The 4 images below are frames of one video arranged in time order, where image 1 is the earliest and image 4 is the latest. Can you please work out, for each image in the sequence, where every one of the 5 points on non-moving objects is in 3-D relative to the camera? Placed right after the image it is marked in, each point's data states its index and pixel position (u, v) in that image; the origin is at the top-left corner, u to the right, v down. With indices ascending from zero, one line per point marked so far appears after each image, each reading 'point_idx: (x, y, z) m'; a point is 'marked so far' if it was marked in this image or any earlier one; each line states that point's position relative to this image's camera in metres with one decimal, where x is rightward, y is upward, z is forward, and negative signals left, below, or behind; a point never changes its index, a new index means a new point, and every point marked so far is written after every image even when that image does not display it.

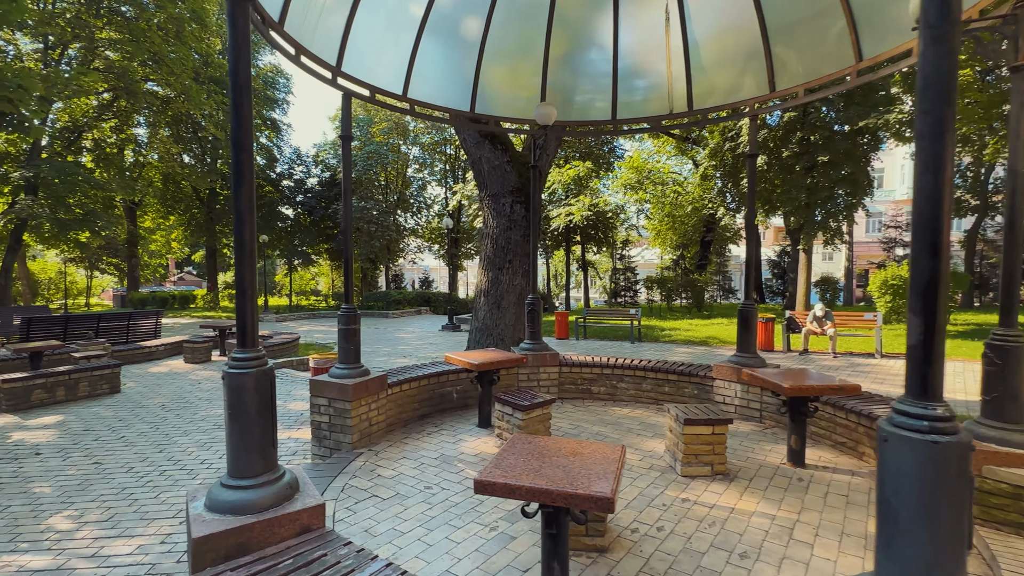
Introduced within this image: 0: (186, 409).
0: (-4.1, -1.5, +6.4) m
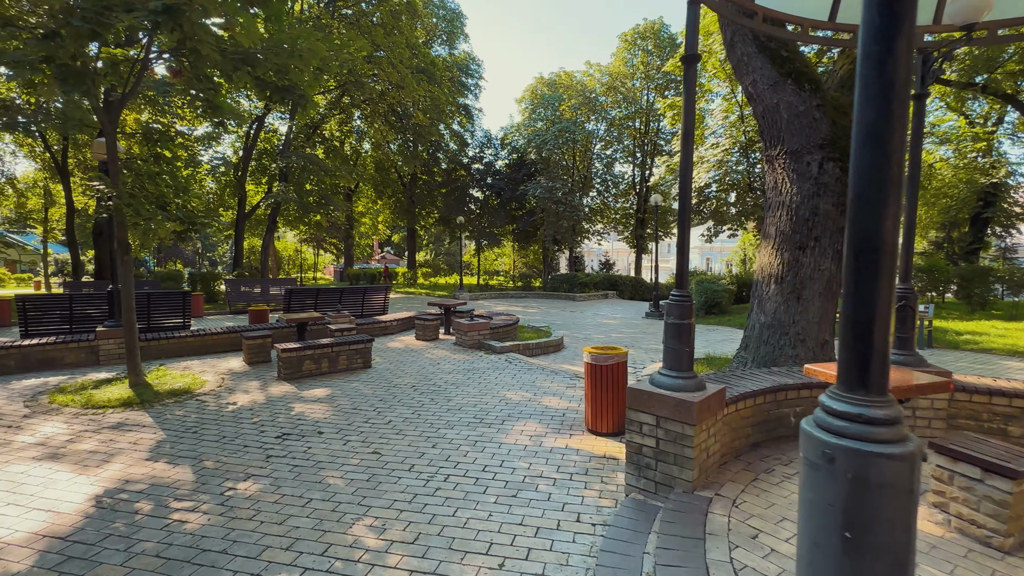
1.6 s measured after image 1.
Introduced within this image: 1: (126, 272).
0: (-0.9, -1.2, +6.0) m
1: (-4.6, +0.2, +6.0) m
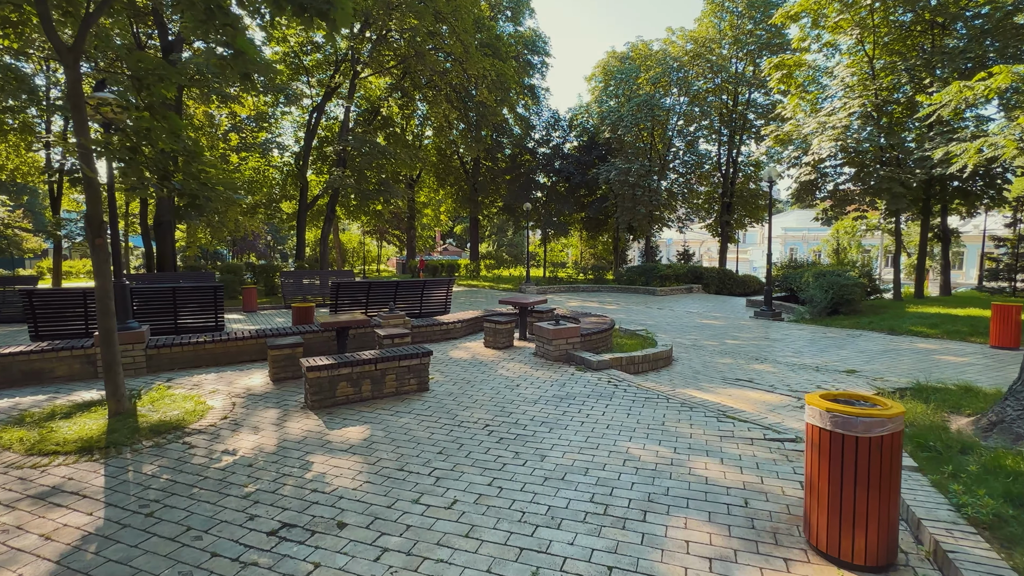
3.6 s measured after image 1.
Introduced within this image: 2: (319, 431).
0: (+0.1, -1.2, +4.0) m
1: (-3.6, +0.2, +4.4) m
2: (-1.6, -1.2, +4.3) m
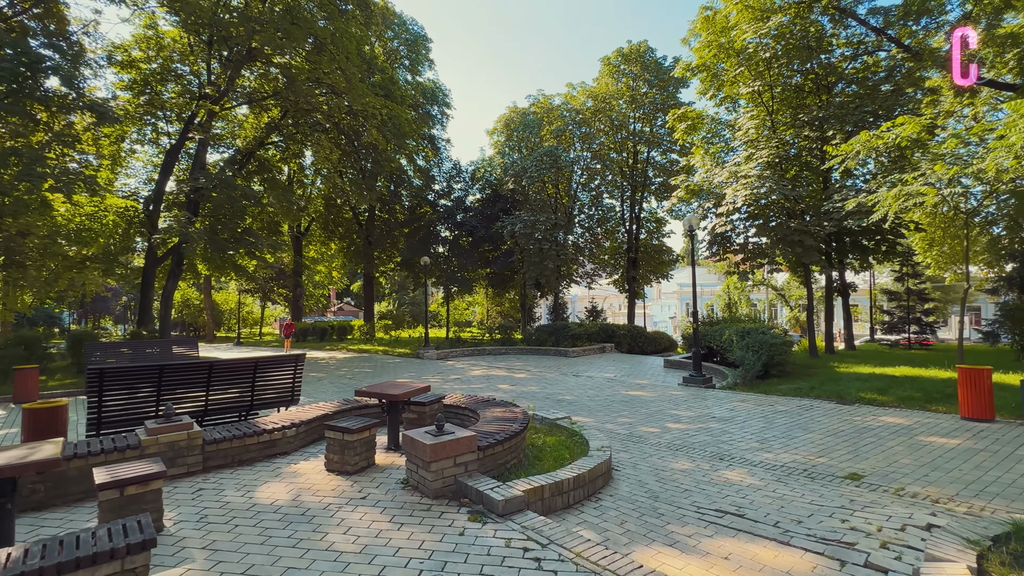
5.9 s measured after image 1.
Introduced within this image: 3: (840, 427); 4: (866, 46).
0: (-0.6, -1.6, +1.4) m
1: (-4.3, -0.3, +1.2) m
2: (-2.3, -1.6, +1.3) m
3: (+4.5, -1.9, +7.0) m
4: (+10.4, +7.1, +14.9) m
